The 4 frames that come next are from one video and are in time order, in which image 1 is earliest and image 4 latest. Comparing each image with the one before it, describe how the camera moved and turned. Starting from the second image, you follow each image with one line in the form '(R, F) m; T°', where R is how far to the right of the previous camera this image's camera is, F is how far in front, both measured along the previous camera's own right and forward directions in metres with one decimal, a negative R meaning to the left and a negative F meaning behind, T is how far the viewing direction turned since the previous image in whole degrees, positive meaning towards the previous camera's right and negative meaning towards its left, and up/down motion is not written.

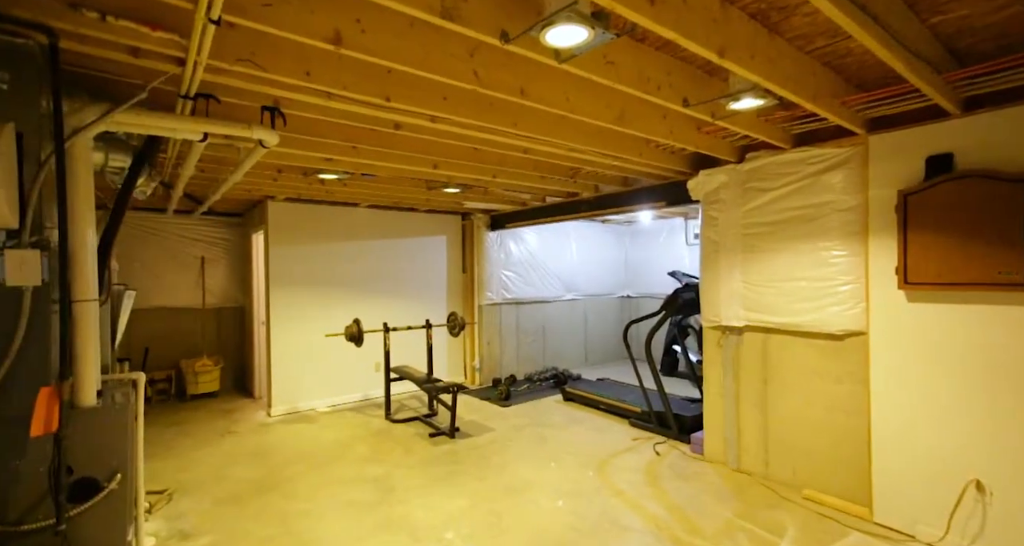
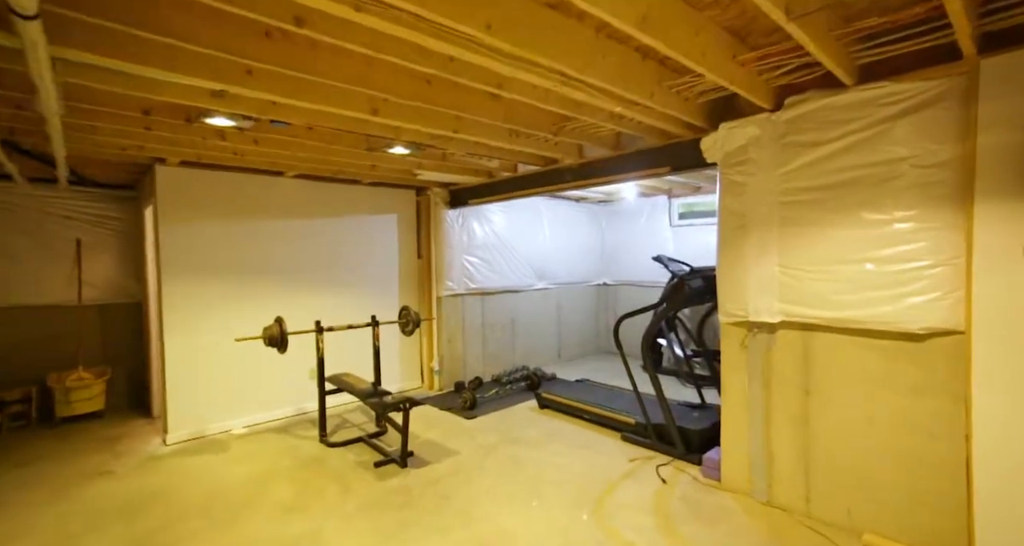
(0.0, +0.9) m; +4°
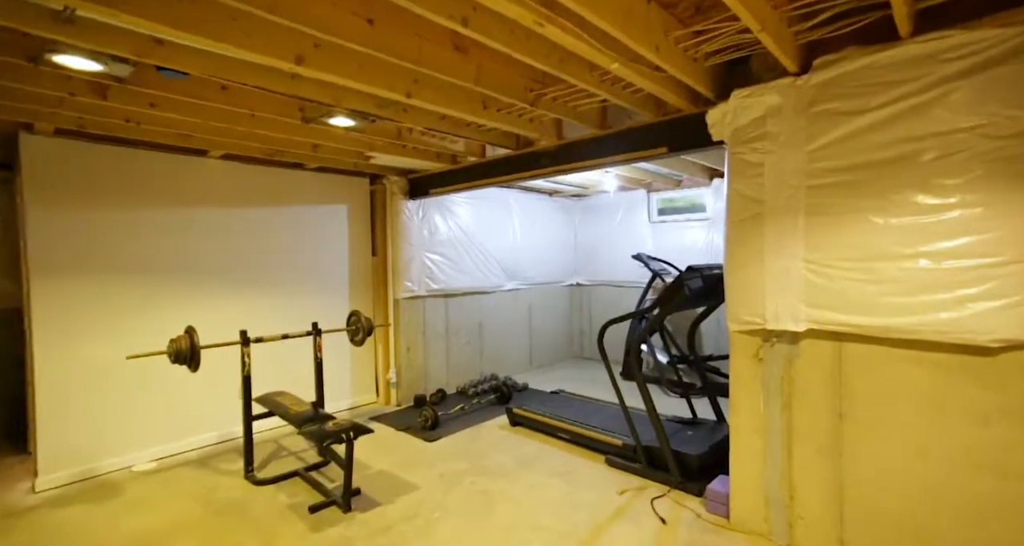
(0.0, +0.6) m; +4°
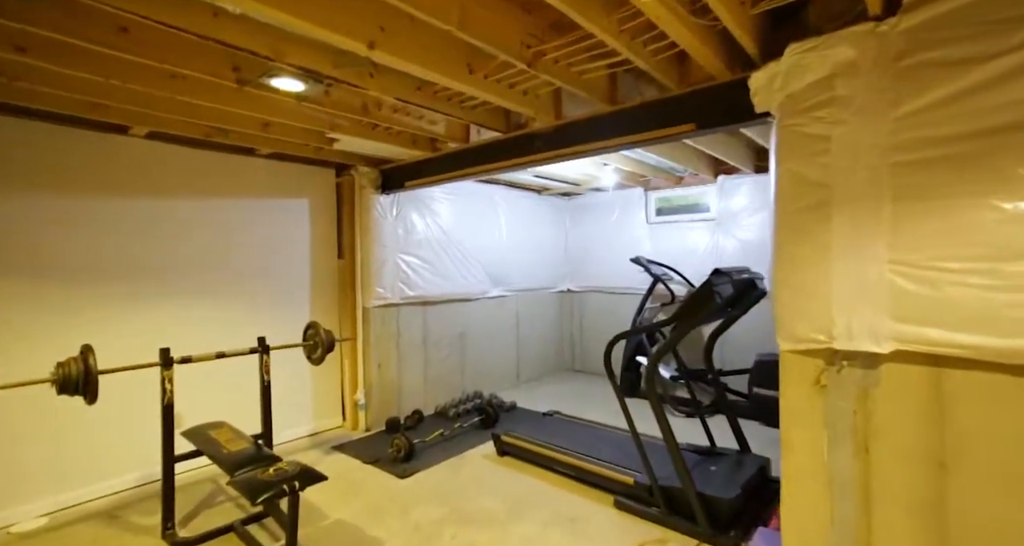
(0.0, +0.6) m; +2°
